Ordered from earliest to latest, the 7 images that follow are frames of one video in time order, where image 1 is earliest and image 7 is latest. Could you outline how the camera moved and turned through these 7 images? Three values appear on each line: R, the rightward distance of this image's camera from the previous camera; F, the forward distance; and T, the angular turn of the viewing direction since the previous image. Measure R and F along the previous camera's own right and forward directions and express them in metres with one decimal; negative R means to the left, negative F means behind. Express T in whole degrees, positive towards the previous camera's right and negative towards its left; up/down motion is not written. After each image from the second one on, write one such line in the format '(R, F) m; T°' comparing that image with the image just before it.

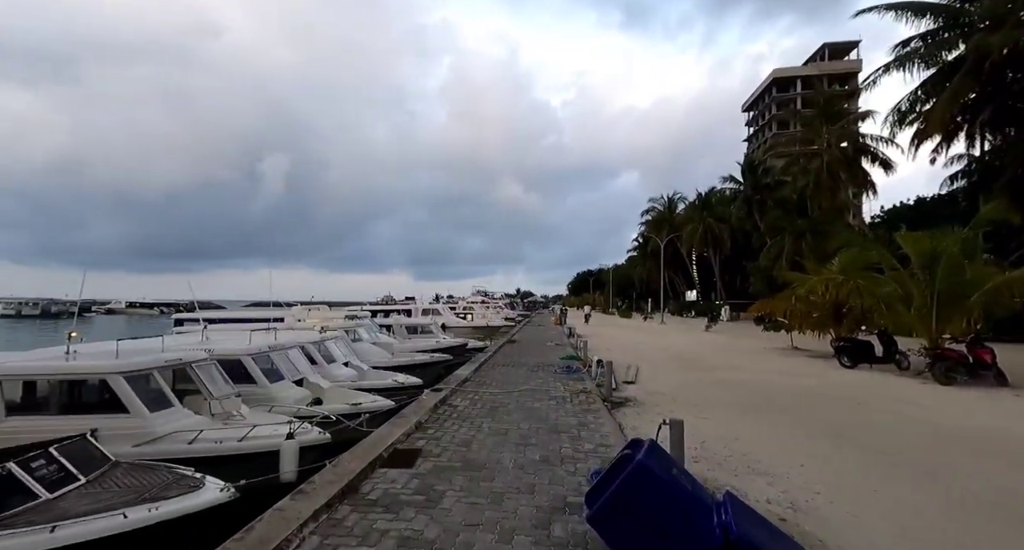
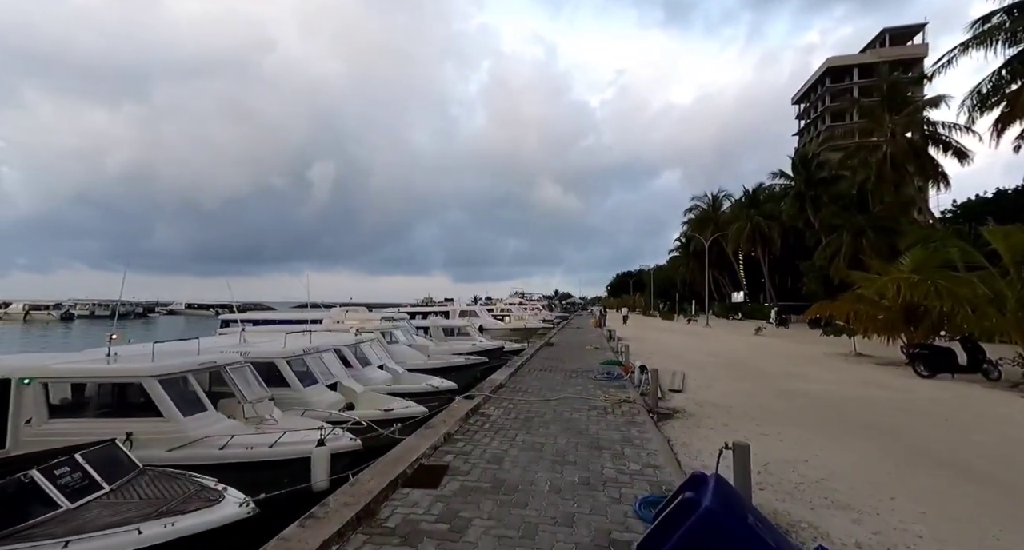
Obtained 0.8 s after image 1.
(0.0, +0.6) m; -4°
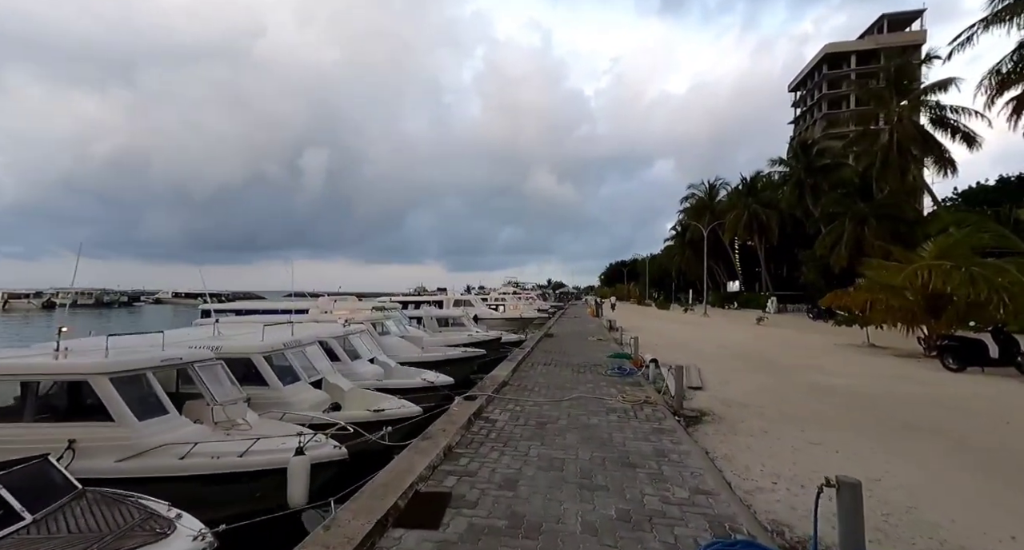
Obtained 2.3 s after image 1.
(-0.2, +1.2) m; +1°
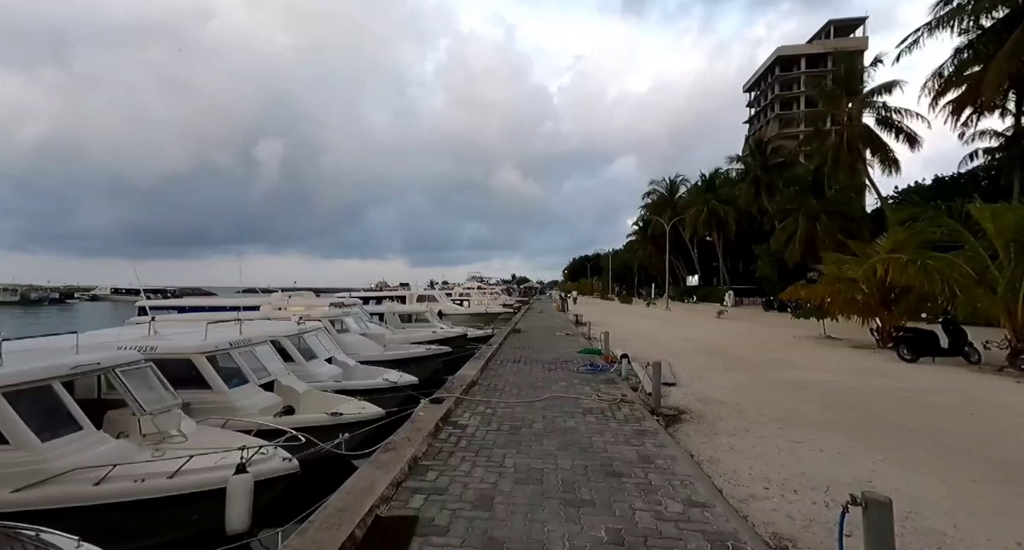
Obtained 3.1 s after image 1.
(-0.1, +0.6) m; +4°
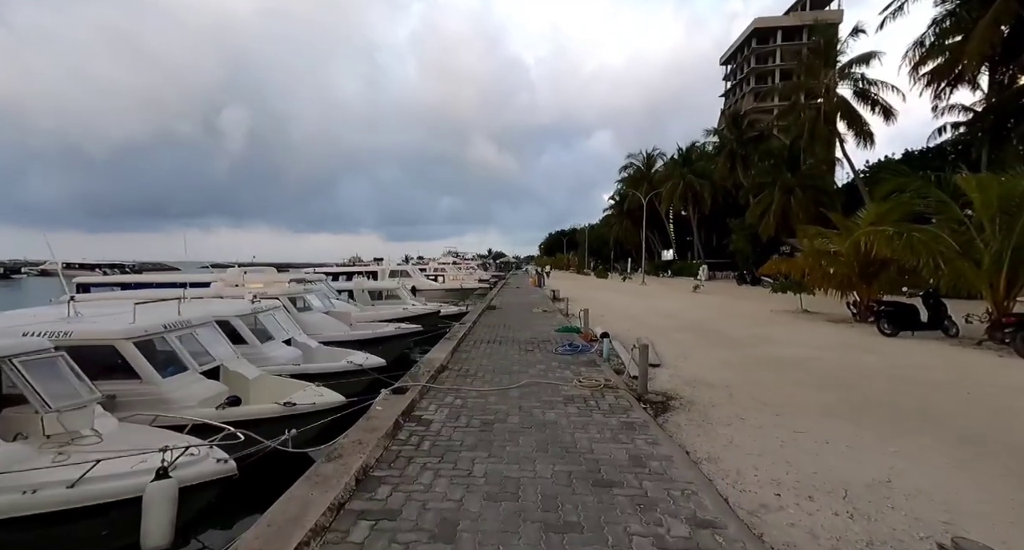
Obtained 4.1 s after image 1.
(+0.1, +0.9) m; +3°
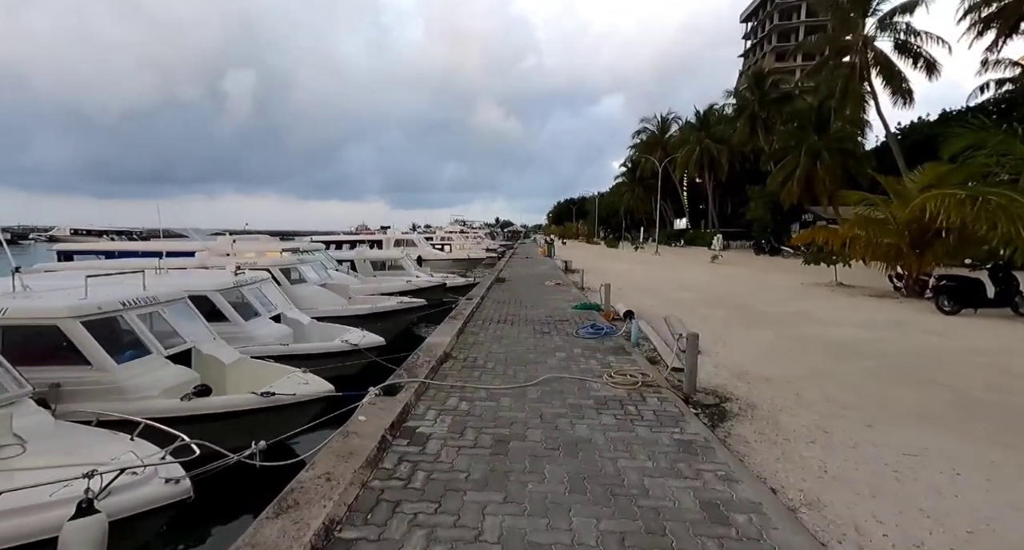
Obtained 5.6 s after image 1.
(-0.1, +1.5) m; -1°
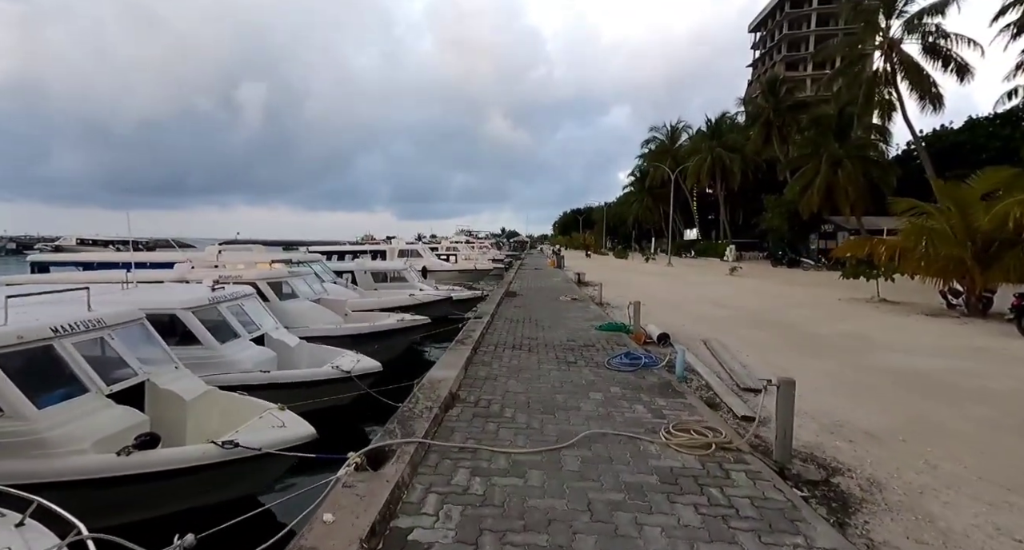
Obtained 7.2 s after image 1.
(-0.2, +1.6) m; -1°
